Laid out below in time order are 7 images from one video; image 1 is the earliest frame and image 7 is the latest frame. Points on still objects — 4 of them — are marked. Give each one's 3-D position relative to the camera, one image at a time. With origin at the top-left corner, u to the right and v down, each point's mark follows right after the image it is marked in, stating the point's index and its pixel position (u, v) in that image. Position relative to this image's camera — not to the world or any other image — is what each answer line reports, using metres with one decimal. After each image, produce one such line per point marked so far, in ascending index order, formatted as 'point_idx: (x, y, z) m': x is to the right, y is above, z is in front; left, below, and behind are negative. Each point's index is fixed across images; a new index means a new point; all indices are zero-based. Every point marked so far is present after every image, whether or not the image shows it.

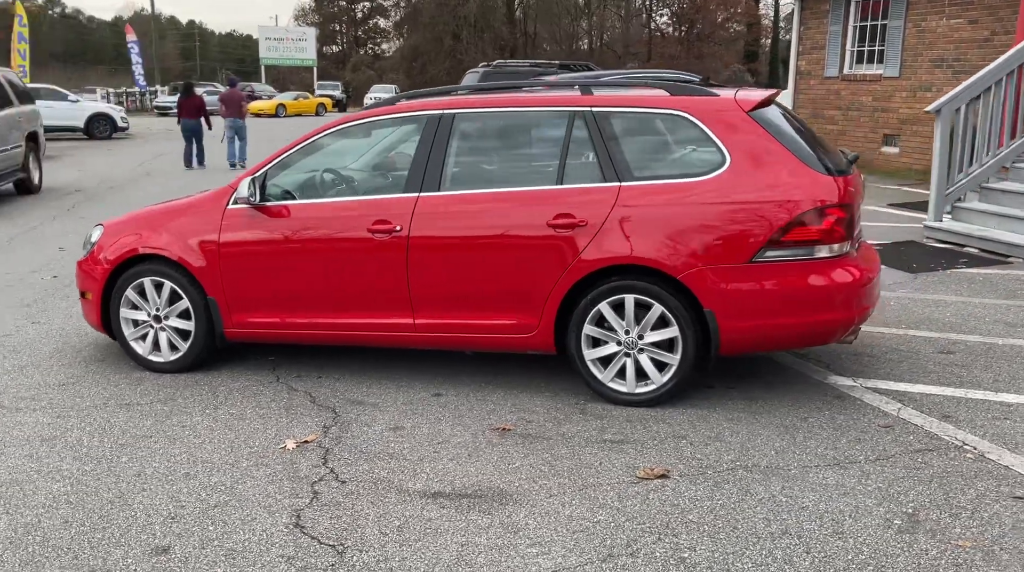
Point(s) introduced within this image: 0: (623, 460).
0: (+0.5, -0.8, +4.2) m
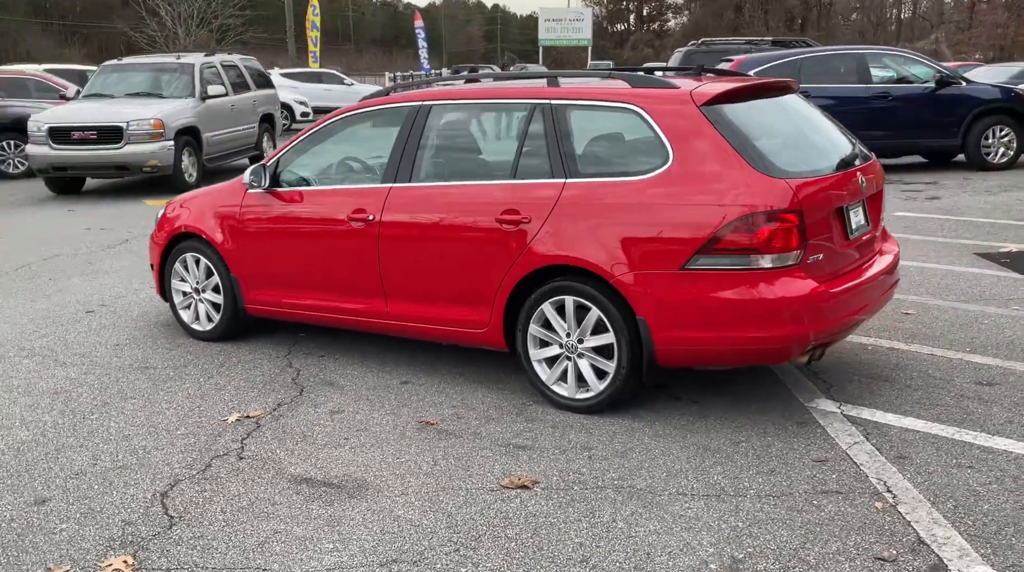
0: (0.0, -0.8, +4.1) m
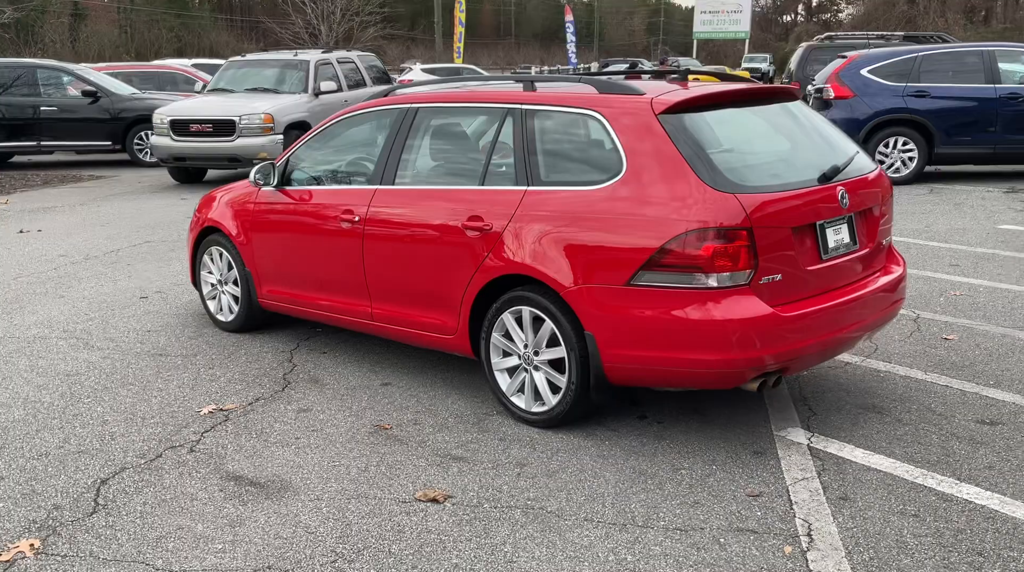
0: (-0.3, -0.8, +4.1) m
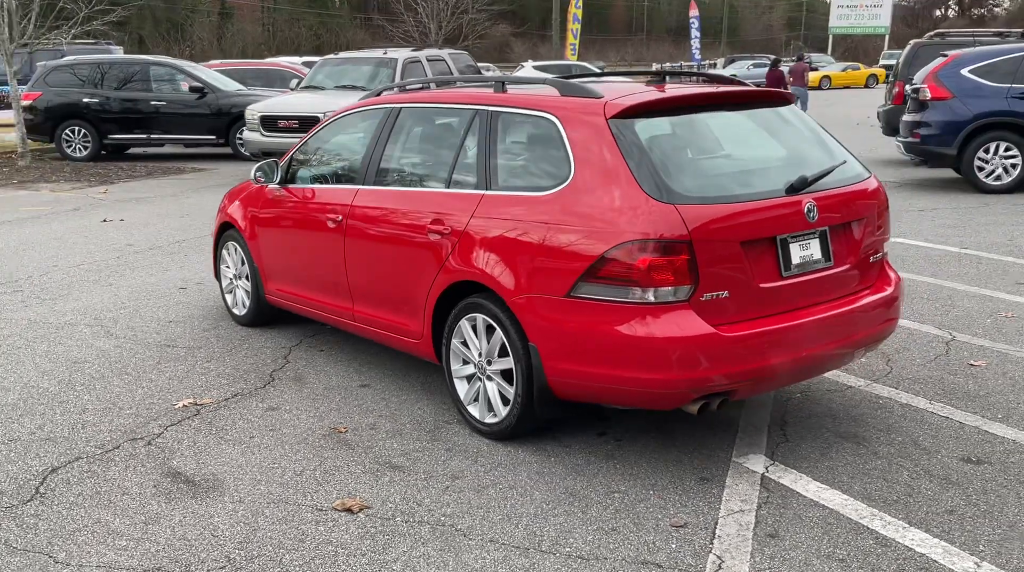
0: (-0.6, -0.8, +4.0) m
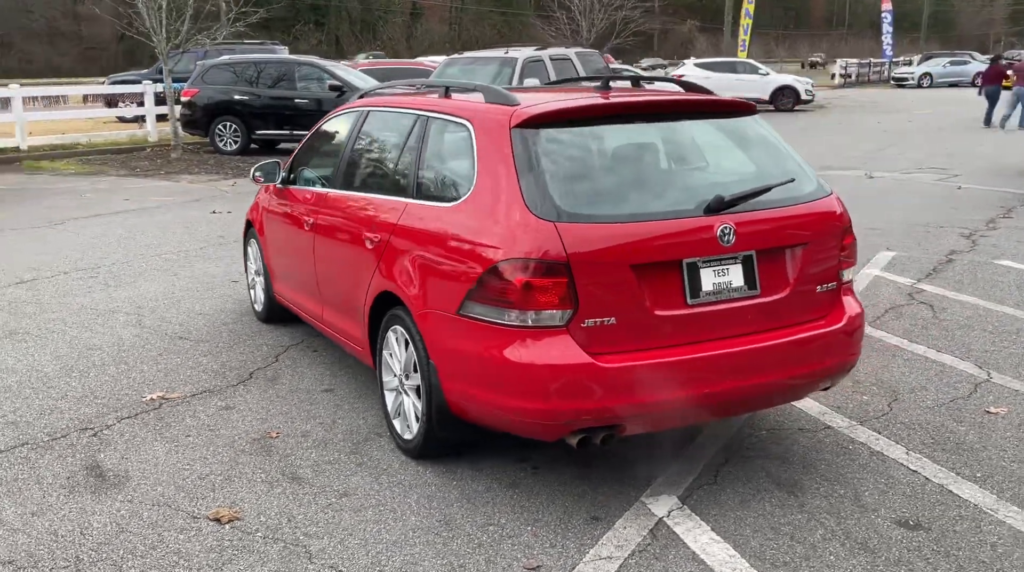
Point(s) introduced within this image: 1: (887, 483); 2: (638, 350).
0: (-1.1, -0.9, +4.0) m
1: (+1.6, -0.8, +3.9) m
2: (+0.5, -0.2, +3.6) m
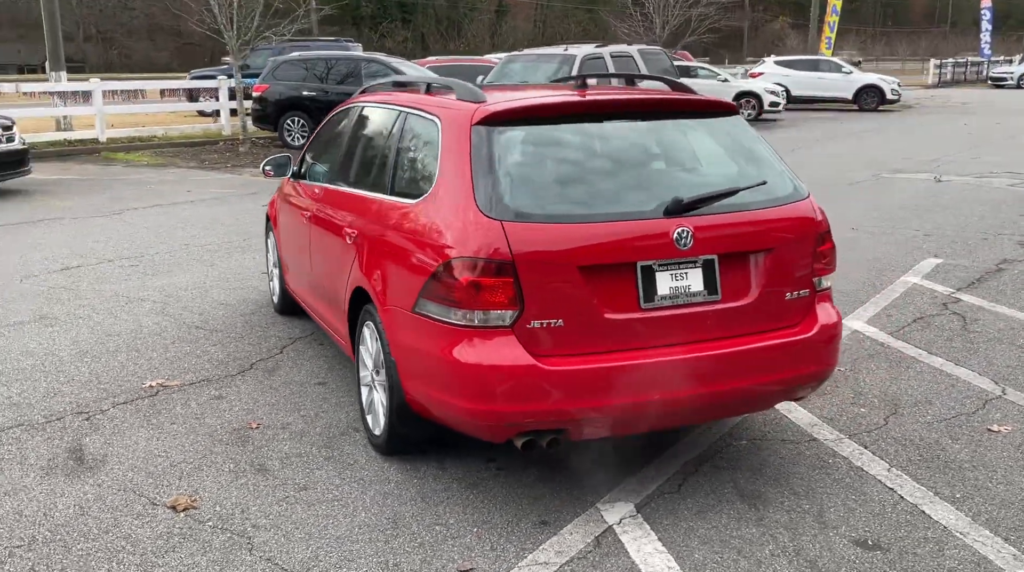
0: (-1.3, -0.8, +4.0) m
1: (+1.4, -0.8, +3.8) m
2: (+0.3, -0.2, +3.5) m
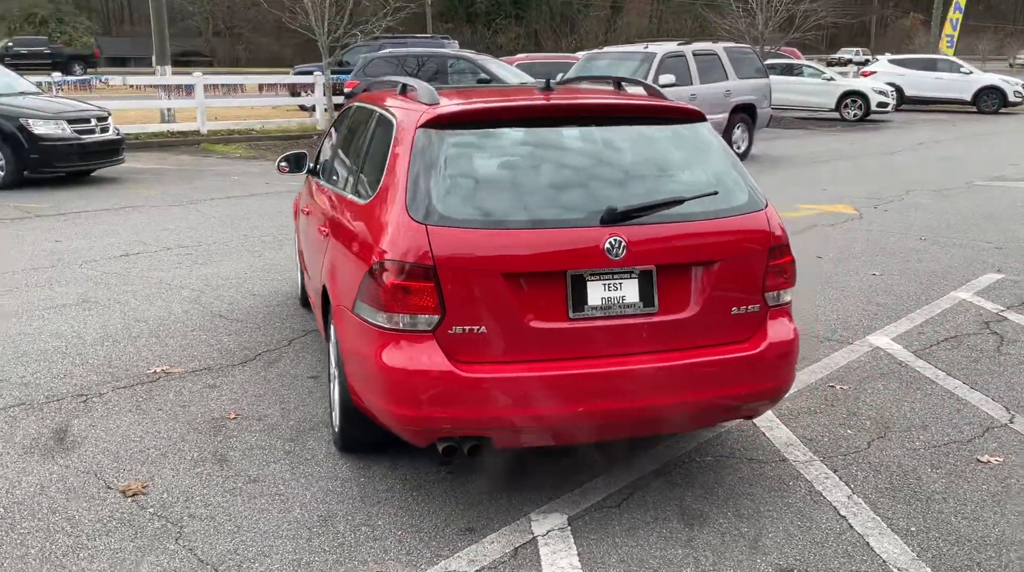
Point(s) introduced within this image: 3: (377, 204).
0: (-1.5, -0.8, +4.2) m
1: (+1.1, -0.9, +3.6) m
2: (0.0, -0.3, +3.5) m
3: (-0.5, +0.3, +3.8) m
